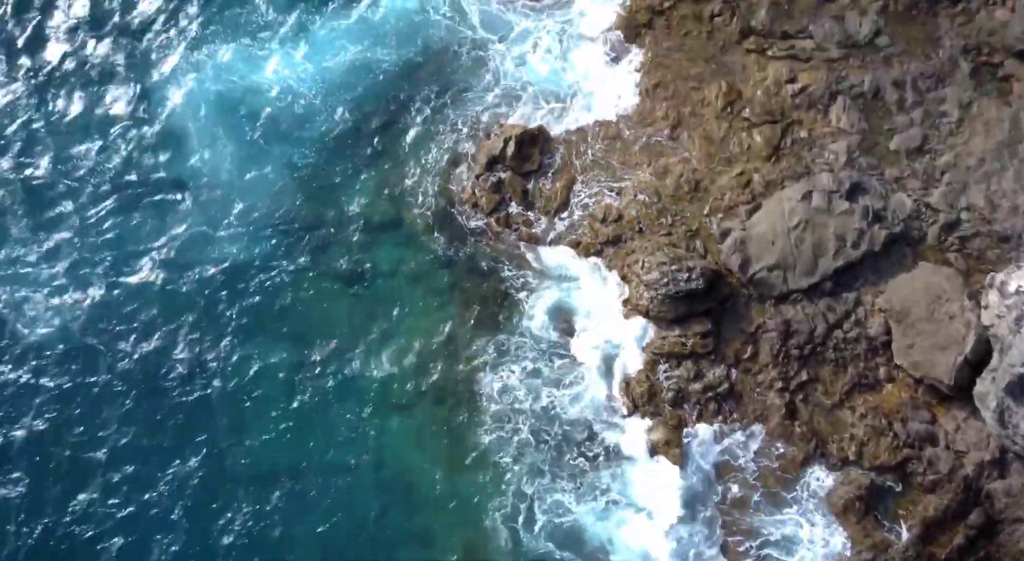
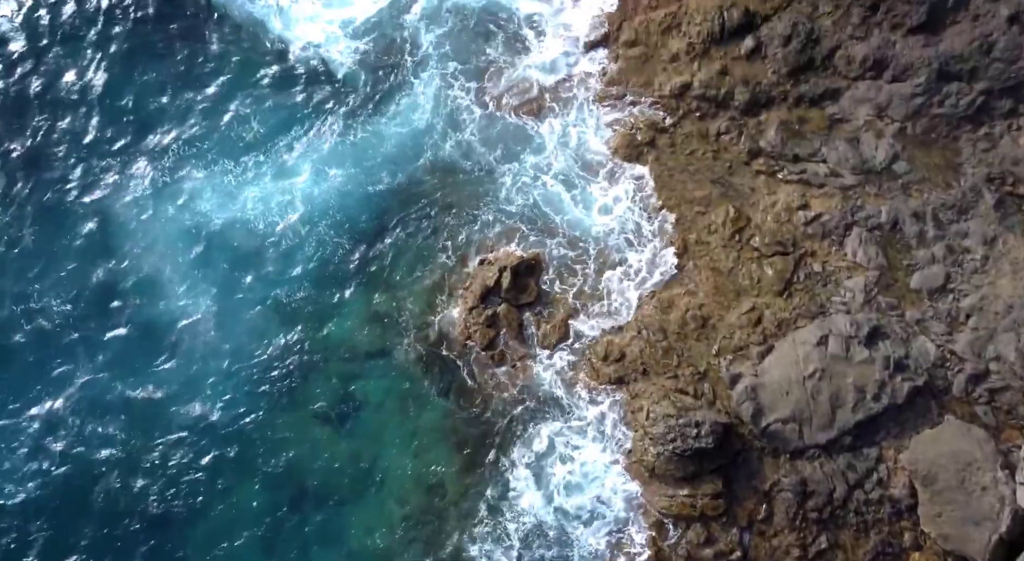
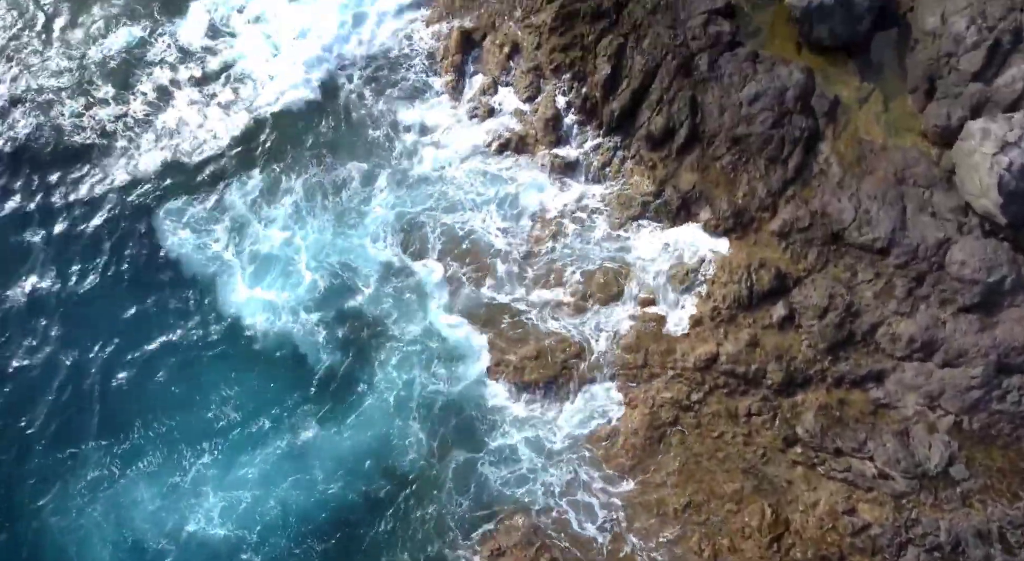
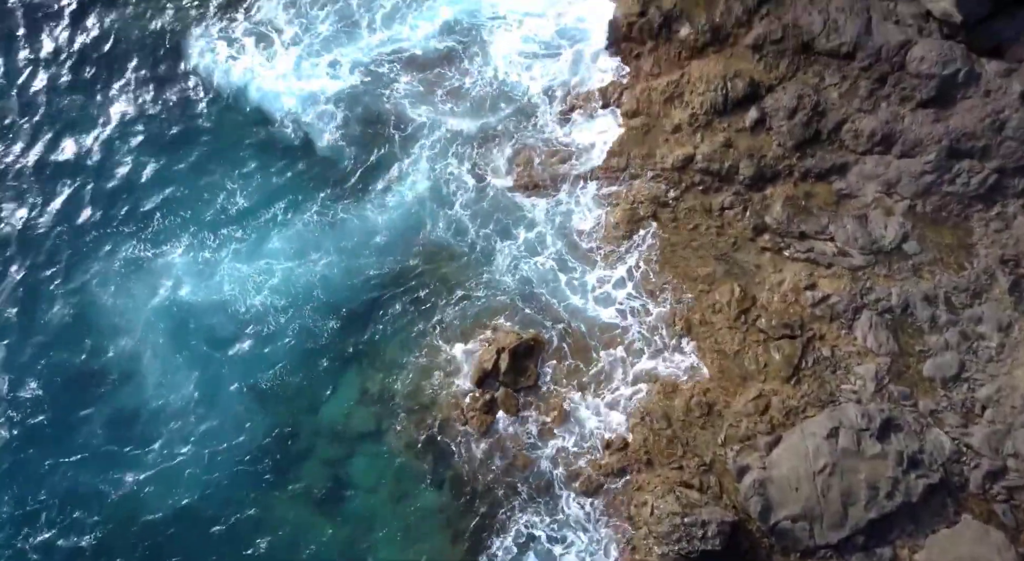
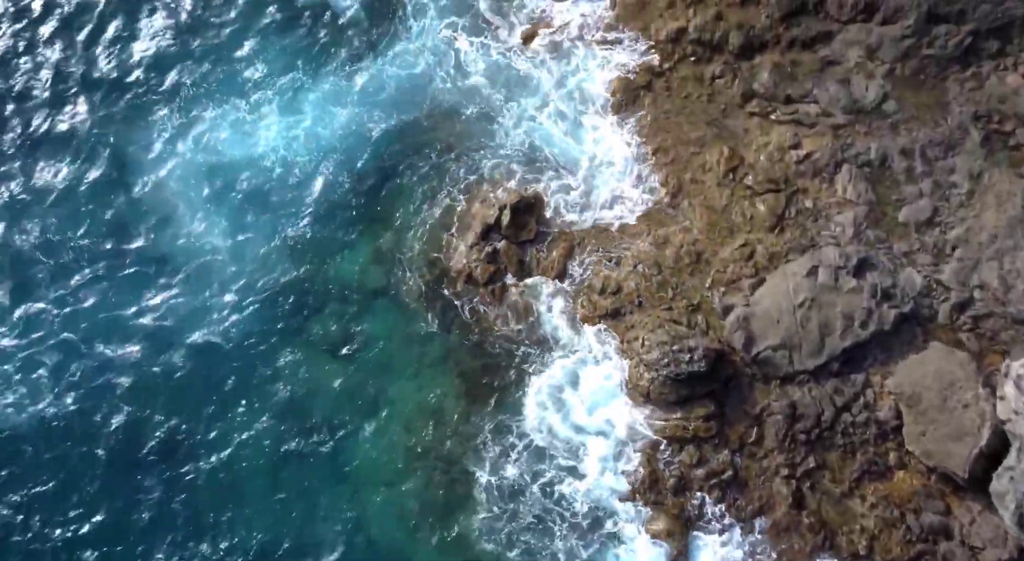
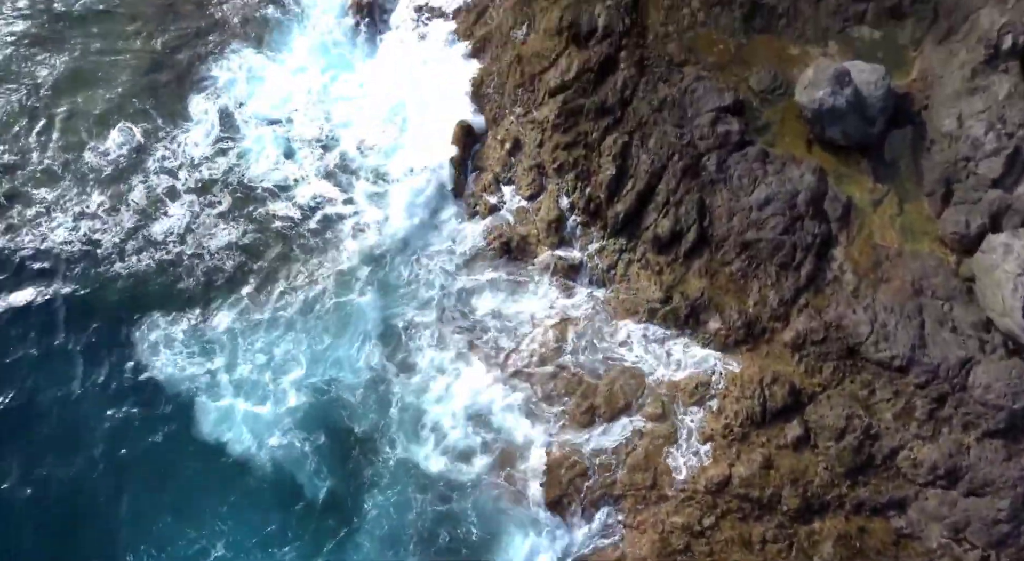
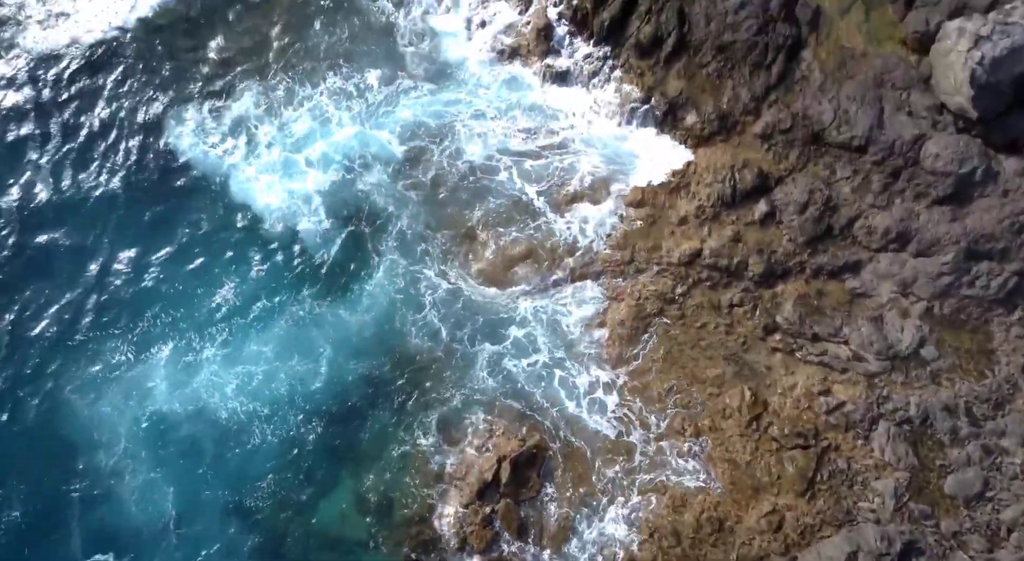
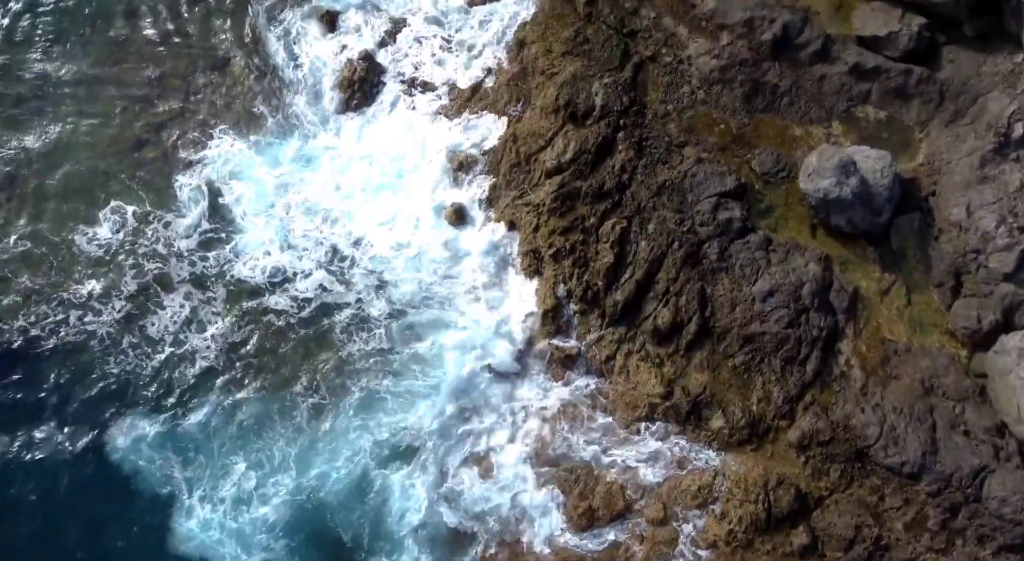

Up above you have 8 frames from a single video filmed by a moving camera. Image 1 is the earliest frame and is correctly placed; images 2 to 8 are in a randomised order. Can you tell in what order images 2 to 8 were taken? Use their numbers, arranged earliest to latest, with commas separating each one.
5, 2, 4, 7, 3, 6, 8
